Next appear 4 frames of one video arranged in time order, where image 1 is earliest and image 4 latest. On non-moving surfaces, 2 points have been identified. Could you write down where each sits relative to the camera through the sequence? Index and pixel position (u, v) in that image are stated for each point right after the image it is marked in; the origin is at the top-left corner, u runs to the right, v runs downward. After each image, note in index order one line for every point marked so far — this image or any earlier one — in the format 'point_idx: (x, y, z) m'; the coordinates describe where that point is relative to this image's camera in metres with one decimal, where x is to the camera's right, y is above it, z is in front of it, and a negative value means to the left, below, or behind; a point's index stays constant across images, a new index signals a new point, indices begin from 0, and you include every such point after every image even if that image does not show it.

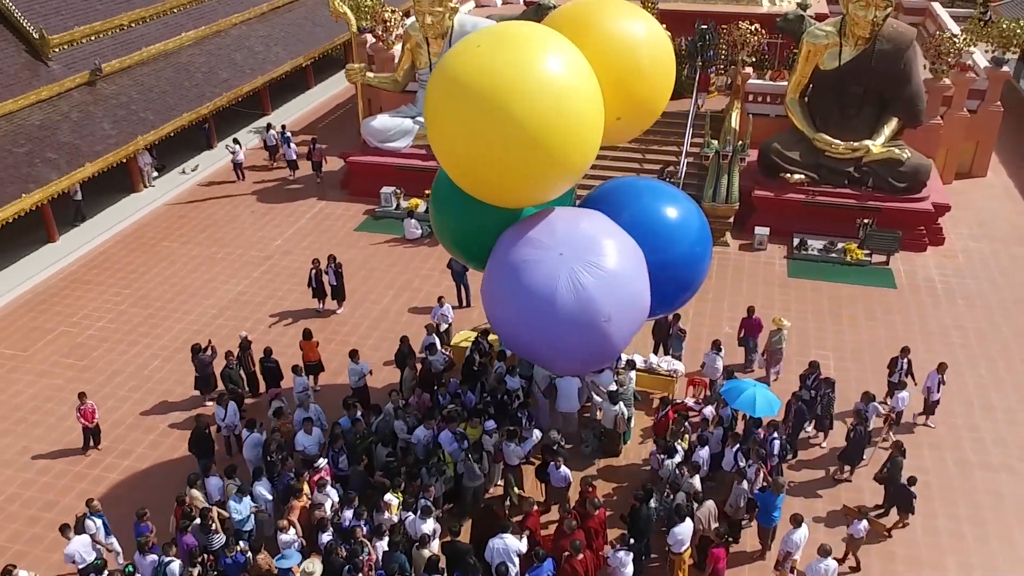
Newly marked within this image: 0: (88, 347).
0: (-6.4, -0.9, +13.2) m
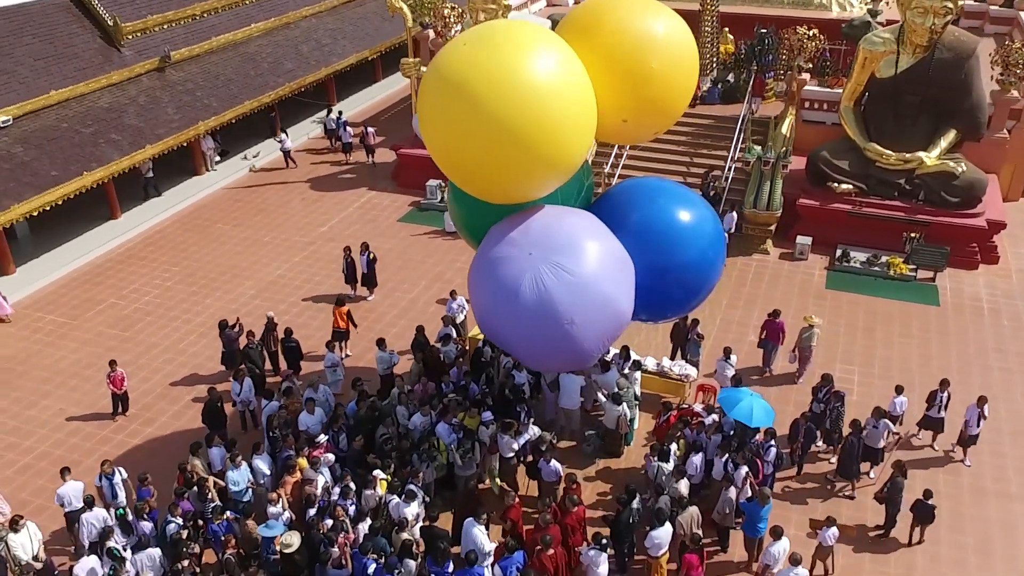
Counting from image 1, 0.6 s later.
0: (-6.0, -0.5, +13.9) m
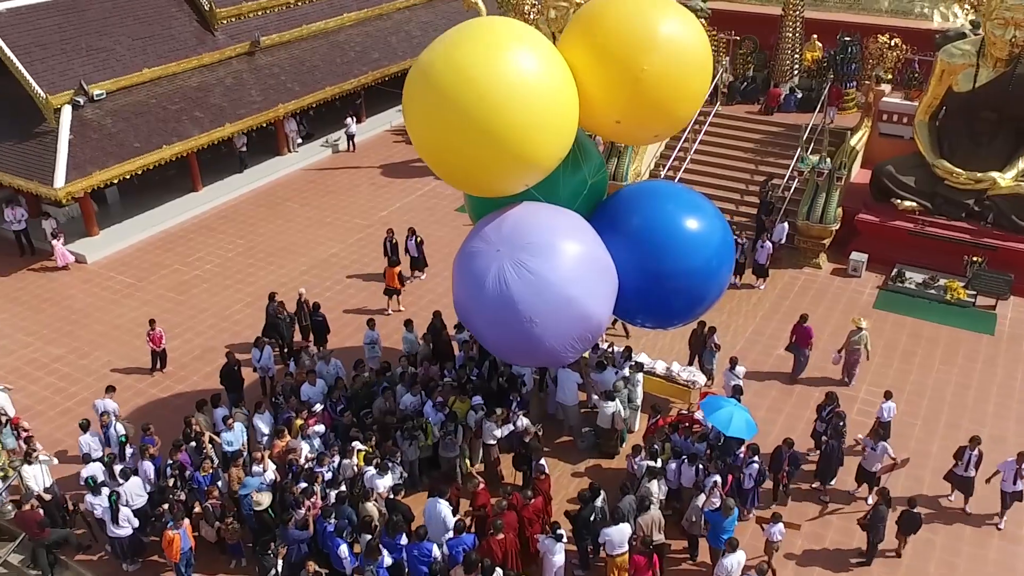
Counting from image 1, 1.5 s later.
0: (-5.5, +0.1, +14.9) m
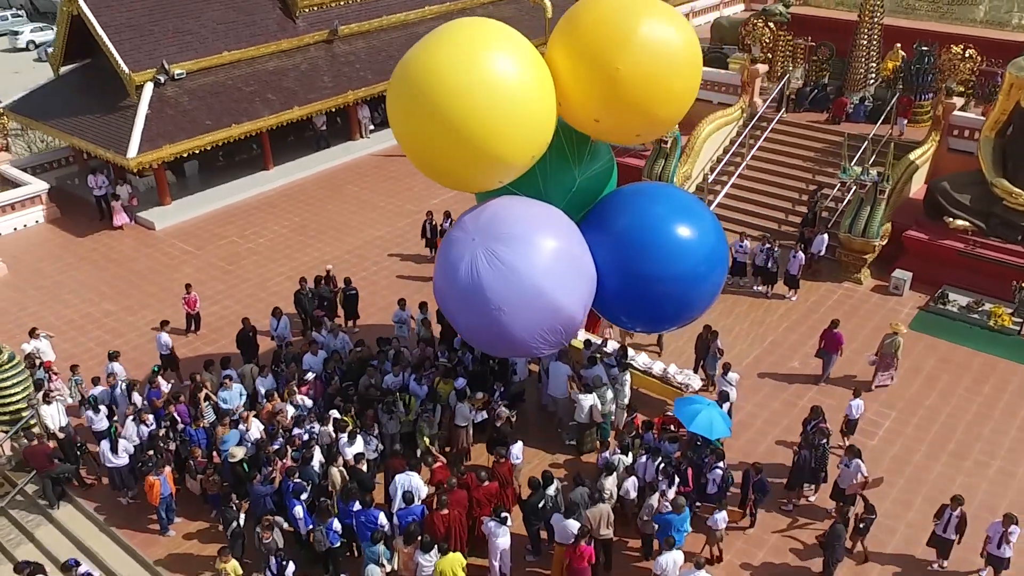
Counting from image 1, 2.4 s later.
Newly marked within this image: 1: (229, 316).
0: (-4.9, +0.6, +15.8) m
1: (-4.4, -0.4, +13.8) m
